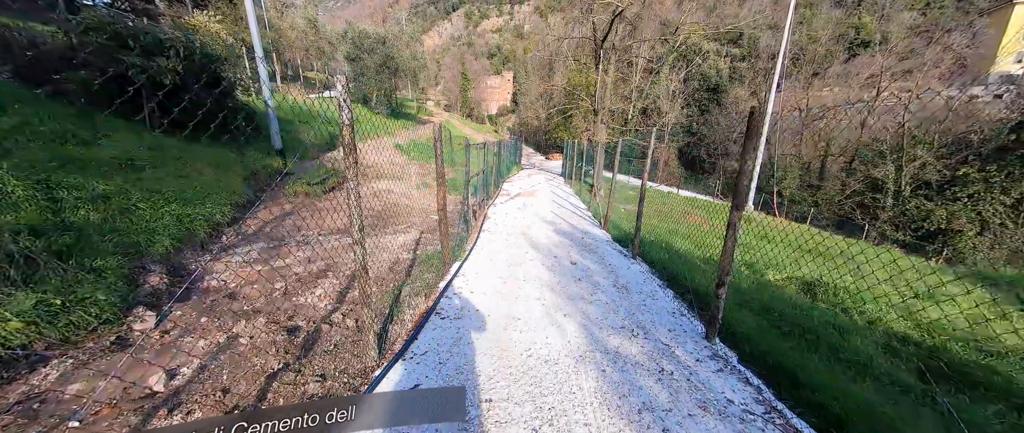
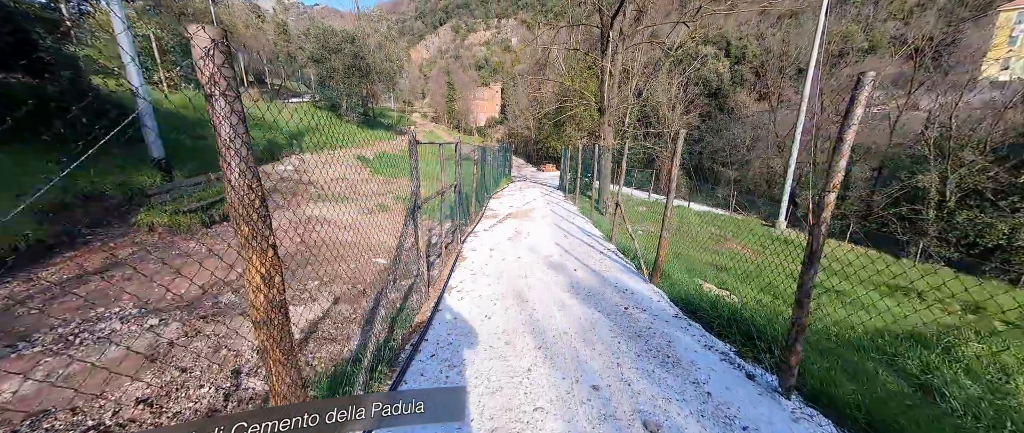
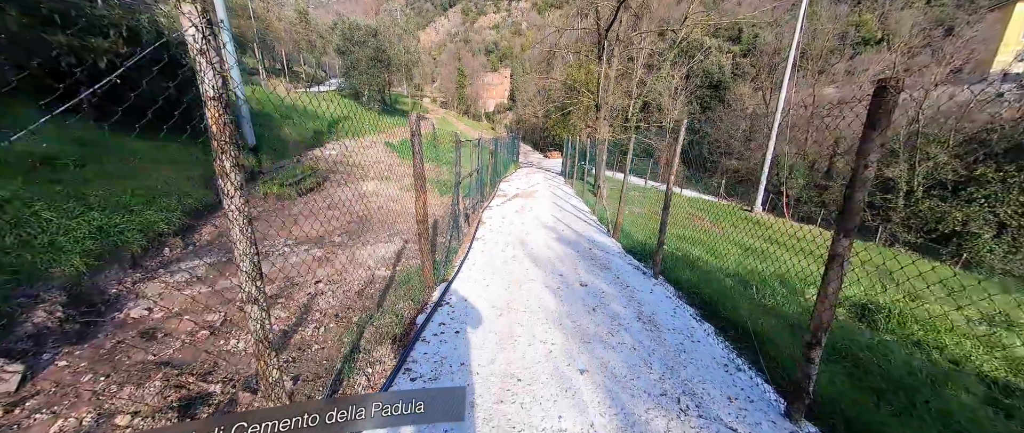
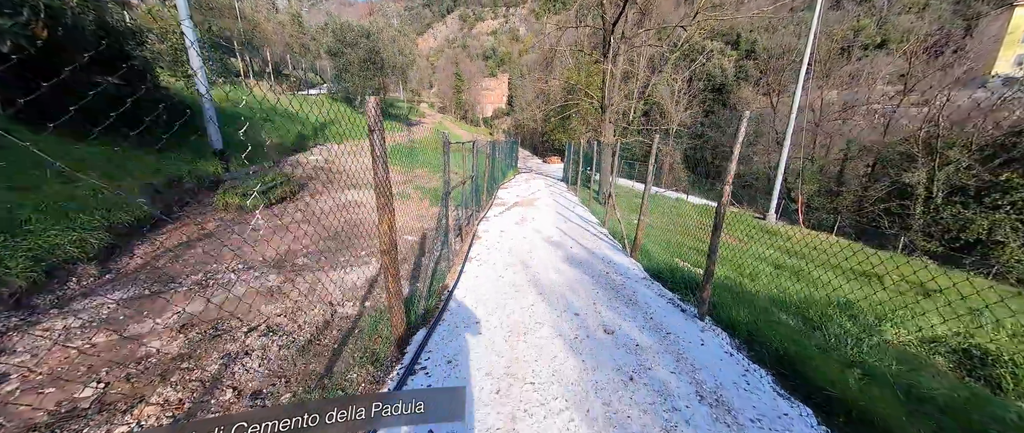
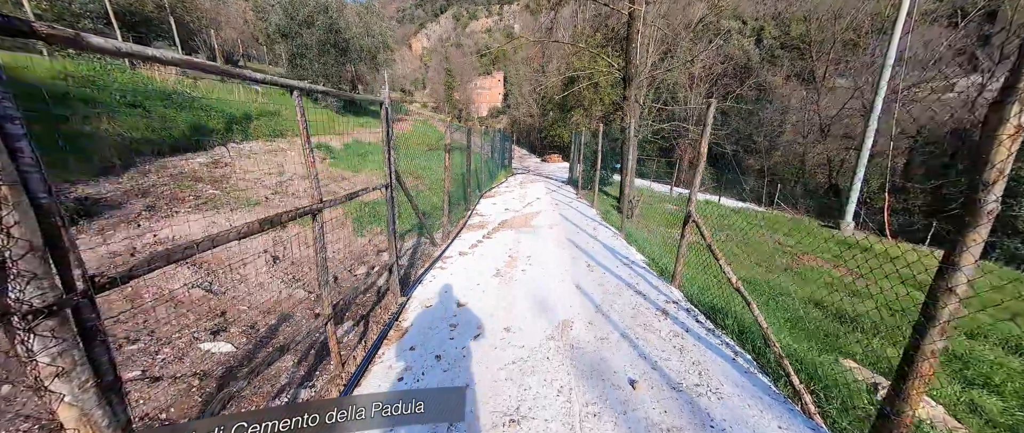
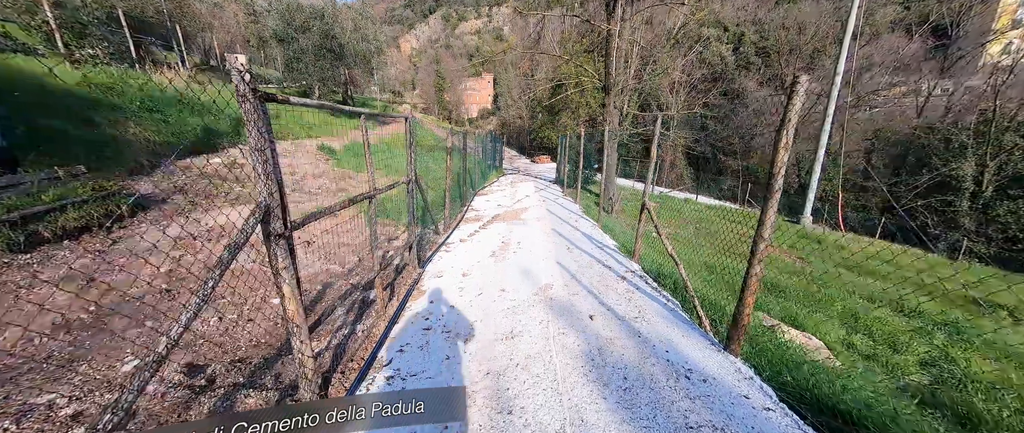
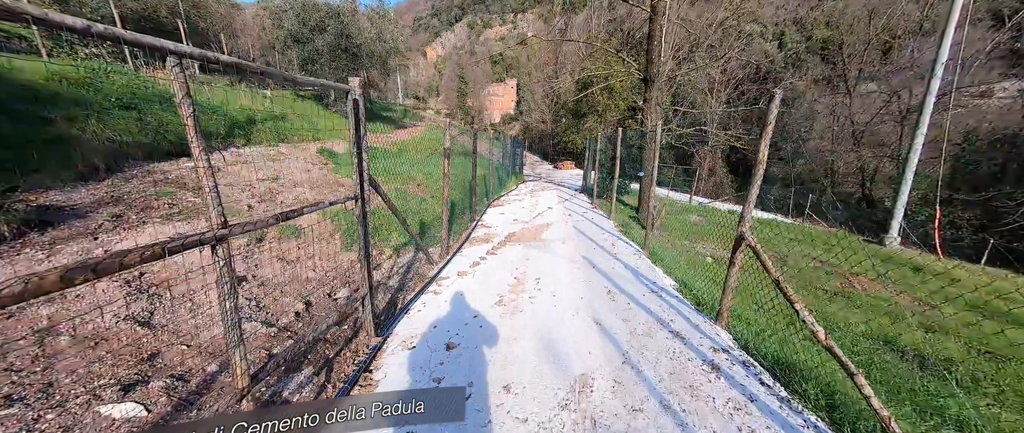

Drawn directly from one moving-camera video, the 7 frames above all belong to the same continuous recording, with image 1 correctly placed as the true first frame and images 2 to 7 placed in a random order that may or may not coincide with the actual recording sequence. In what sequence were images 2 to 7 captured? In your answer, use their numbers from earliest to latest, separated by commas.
3, 4, 2, 6, 5, 7
